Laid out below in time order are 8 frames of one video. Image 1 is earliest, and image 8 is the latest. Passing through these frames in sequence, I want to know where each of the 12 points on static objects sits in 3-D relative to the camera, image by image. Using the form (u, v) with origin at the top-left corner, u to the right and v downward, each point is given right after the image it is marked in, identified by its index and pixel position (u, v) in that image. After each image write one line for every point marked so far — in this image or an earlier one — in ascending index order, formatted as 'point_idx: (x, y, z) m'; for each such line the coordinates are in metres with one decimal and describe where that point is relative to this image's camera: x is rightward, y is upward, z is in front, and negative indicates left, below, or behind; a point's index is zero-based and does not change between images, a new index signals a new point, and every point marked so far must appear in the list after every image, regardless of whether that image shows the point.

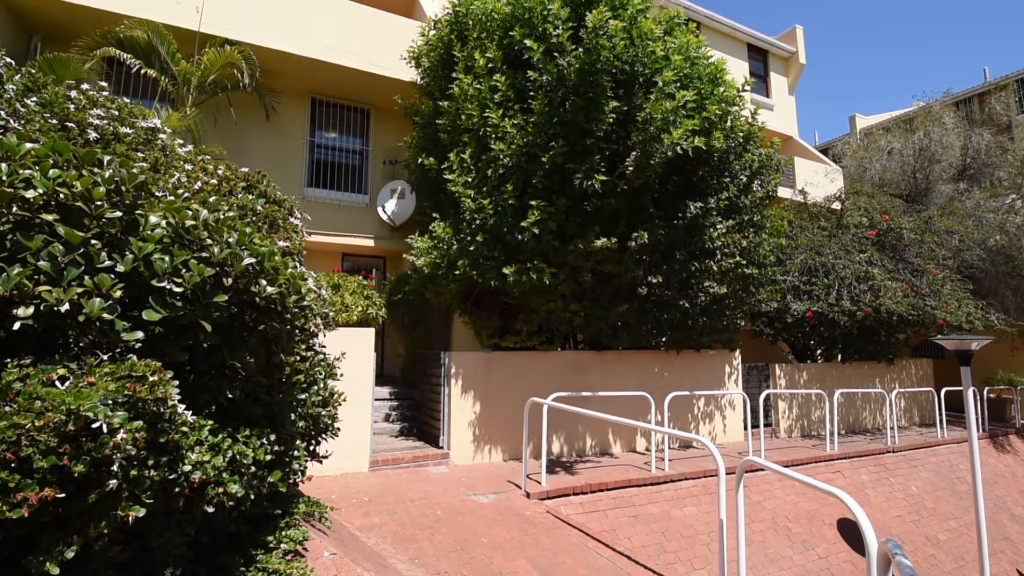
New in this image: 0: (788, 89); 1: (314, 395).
0: (+8.0, +5.7, +16.4) m
1: (-1.3, -0.7, +3.8) m
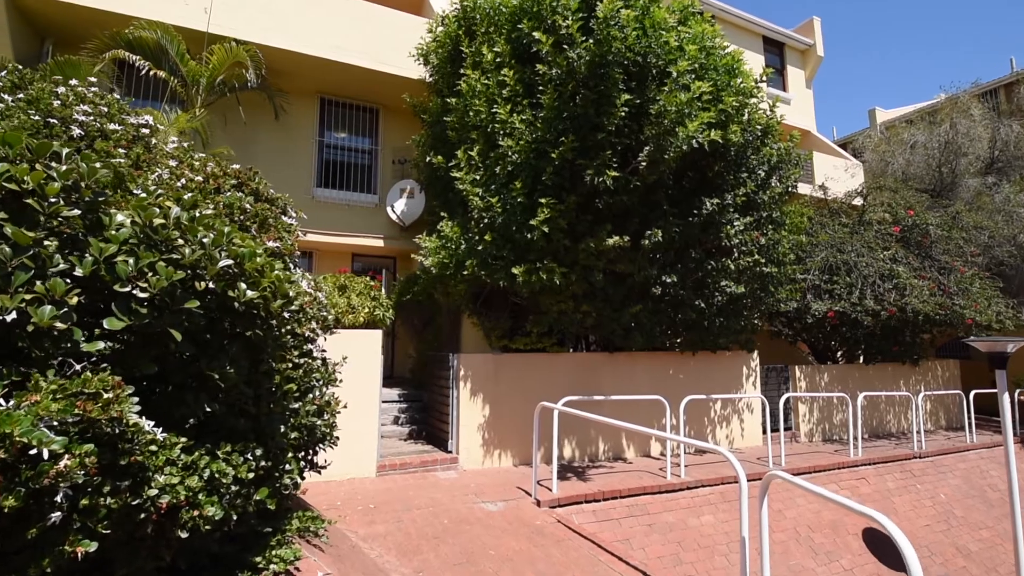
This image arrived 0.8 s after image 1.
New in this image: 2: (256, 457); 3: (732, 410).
0: (+8.3, +5.8, +16.0) m
1: (-1.3, -0.7, +3.6) m
2: (-1.3, -0.8, +2.8) m
3: (+3.7, -2.0, +9.5) m
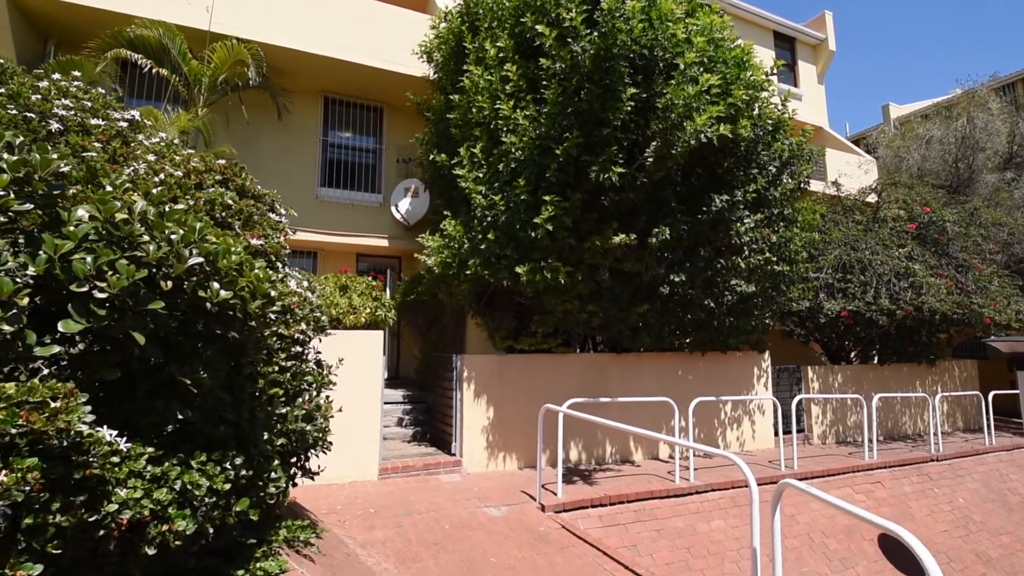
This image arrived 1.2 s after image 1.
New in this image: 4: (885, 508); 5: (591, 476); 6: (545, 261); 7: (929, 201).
0: (+8.5, +5.8, +15.7) m
1: (-1.3, -0.7, +3.4) m
2: (-1.3, -0.8, +2.7) m
3: (+3.8, -2.0, +9.2) m
4: (+5.0, -3.0, +7.6) m
5: (+1.0, -2.5, +7.5) m
6: (+0.4, +0.3, +7.0) m
7: (+8.4, +1.8, +11.4) m
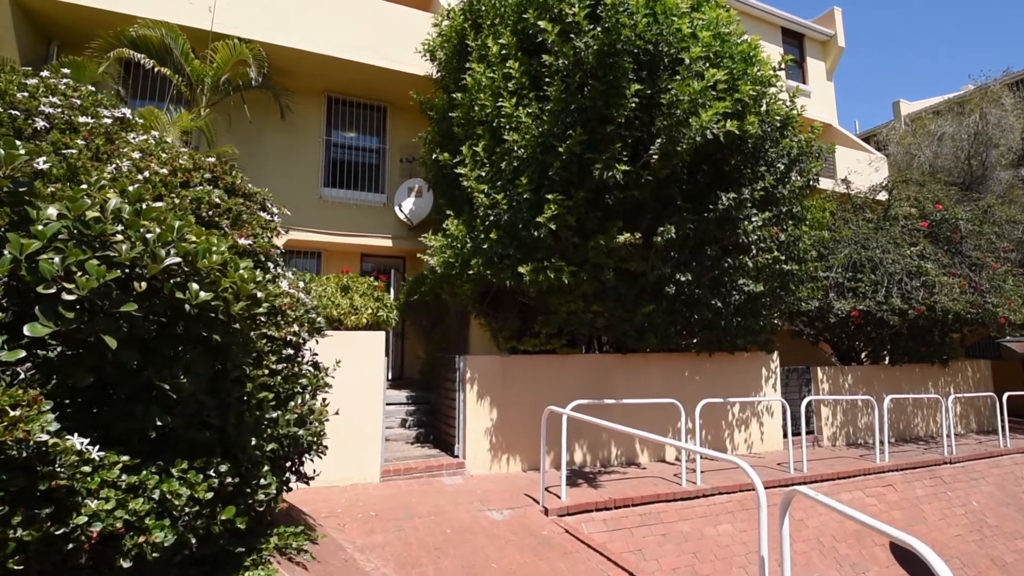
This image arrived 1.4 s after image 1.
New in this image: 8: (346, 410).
0: (+8.6, +5.8, +15.5) m
1: (-1.3, -0.7, +3.3) m
2: (-1.3, -0.8, +2.6) m
3: (+3.8, -2.0, +9.1) m
4: (+5.1, -3.0, +7.5) m
5: (+1.1, -2.5, +7.4) m
6: (+0.4, +0.3, +6.9) m
7: (+8.5, +1.8, +11.2) m
8: (-2.2, -1.5, +7.1) m
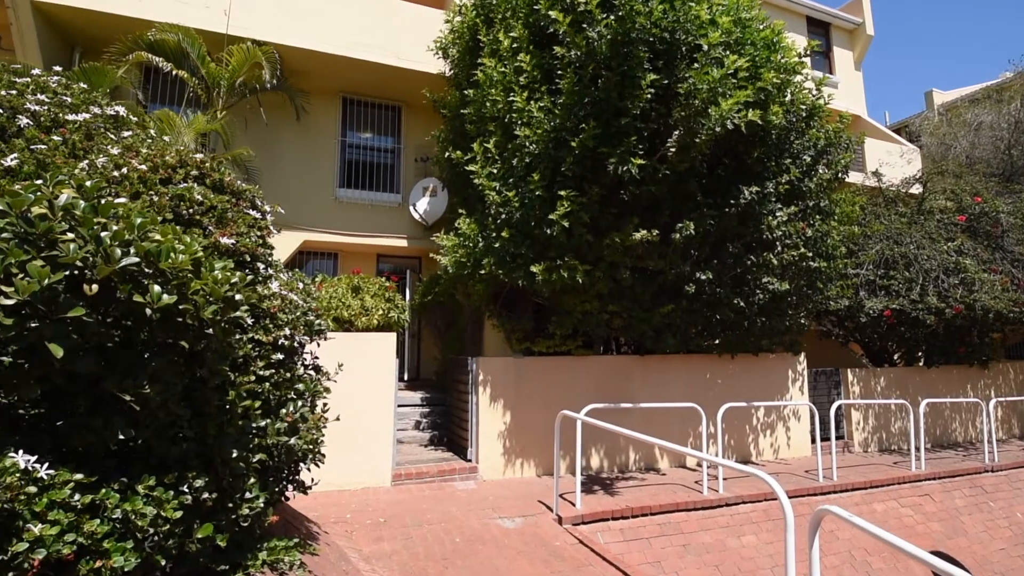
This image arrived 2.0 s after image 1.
0: (+9.1, +5.9, +14.9) m
1: (-1.3, -0.7, +3.2) m
2: (-1.3, -0.9, +2.4) m
3: (+4.1, -2.0, +8.7) m
4: (+5.3, -2.9, +7.0) m
5: (+1.3, -2.5, +7.1) m
6: (+0.6, +0.3, +6.7) m
7: (+8.8, +1.8, +10.6) m
8: (-2.0, -1.5, +7.0) m
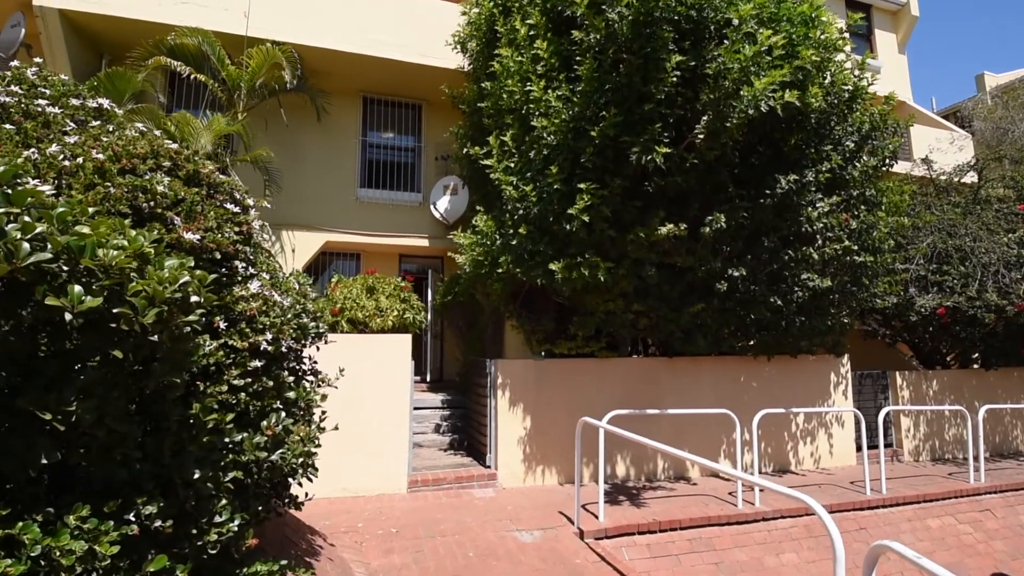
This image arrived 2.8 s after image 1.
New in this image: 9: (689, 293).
0: (+9.7, +6.0, +14.1) m
1: (-1.3, -0.7, +2.9) m
2: (-1.4, -0.9, +2.2) m
3: (+4.4, -1.9, +8.1) m
4: (+5.5, -2.9, +6.4) m
5: (+1.5, -2.5, +6.7) m
6: (+0.8, +0.4, +6.3) m
7: (+9.2, +1.9, +9.8) m
8: (-1.8, -1.6, +6.7) m
9: (+2.2, -0.1, +6.9) m
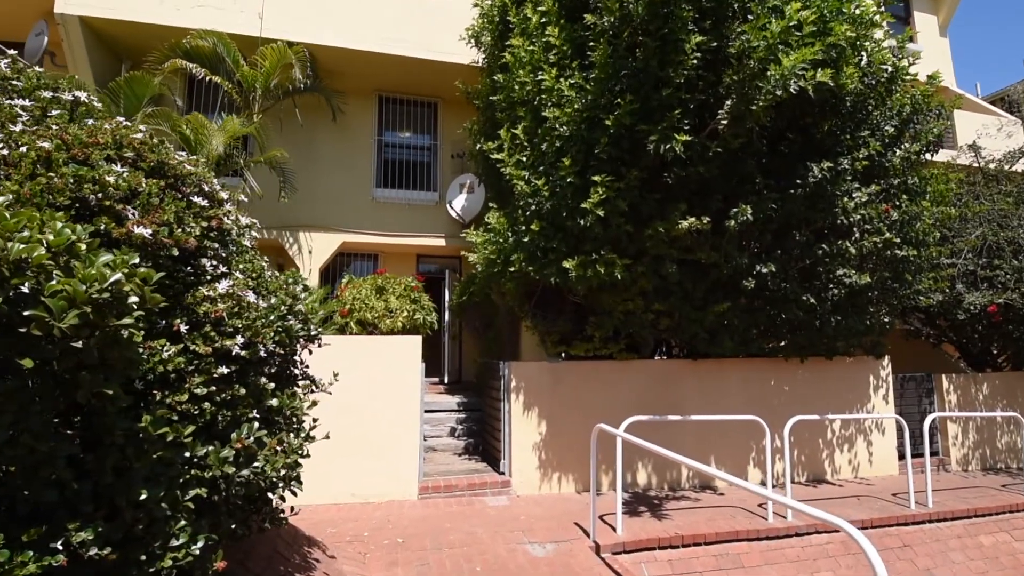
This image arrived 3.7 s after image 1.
0: (+10.1, +6.0, +13.3) m
1: (-1.3, -0.7, +2.7) m
2: (-1.4, -0.9, +1.9) m
3: (+4.6, -1.9, +7.6) m
4: (+5.7, -2.8, +5.8) m
5: (+1.7, -2.4, +6.3) m
6: (+0.9, +0.4, +6.0) m
7: (+9.4, +2.0, +9.0) m
8: (-1.6, -1.6, +6.5) m
9: (+2.3, 0.0, +6.5) m
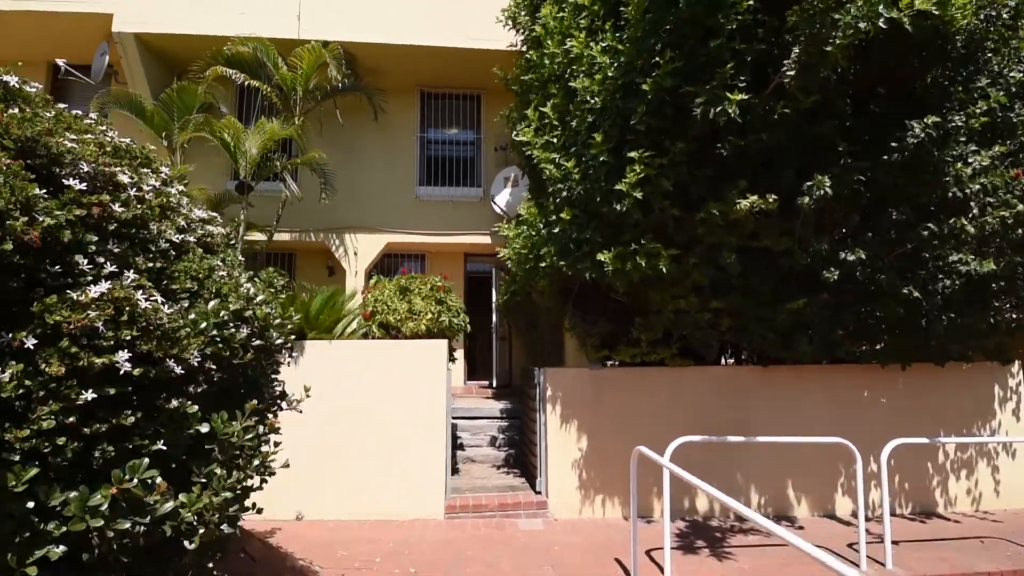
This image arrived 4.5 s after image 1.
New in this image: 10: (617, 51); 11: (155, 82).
0: (+11.1, +6.3, +11.1) m
1: (-1.5, -0.8, +2.1) m
2: (-1.7, -0.9, +1.4) m
3: (+5.1, -1.8, +6.2) m
4: (+5.9, -2.7, +4.3) m
5: (+2.0, -2.4, +5.3) m
6: (+1.1, +0.4, +5.1) m
7: (+10.0, +2.2, +7.0) m
8: (-1.2, -1.6, +5.9) m
9: (+2.6, 0.0, +5.4) m
10: (+1.0, +2.2, +5.1) m
11: (-6.6, +3.8, +10.0) m
